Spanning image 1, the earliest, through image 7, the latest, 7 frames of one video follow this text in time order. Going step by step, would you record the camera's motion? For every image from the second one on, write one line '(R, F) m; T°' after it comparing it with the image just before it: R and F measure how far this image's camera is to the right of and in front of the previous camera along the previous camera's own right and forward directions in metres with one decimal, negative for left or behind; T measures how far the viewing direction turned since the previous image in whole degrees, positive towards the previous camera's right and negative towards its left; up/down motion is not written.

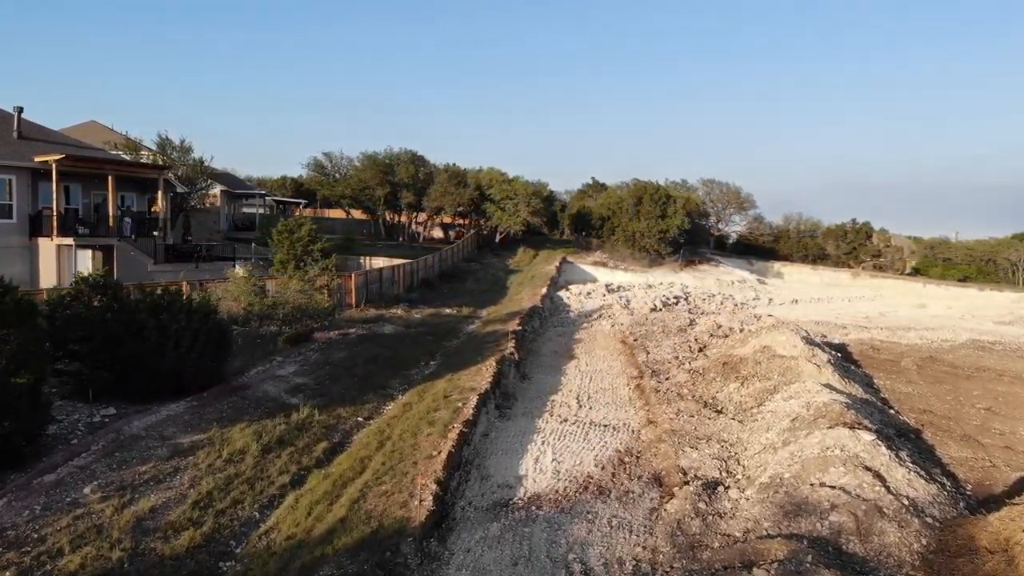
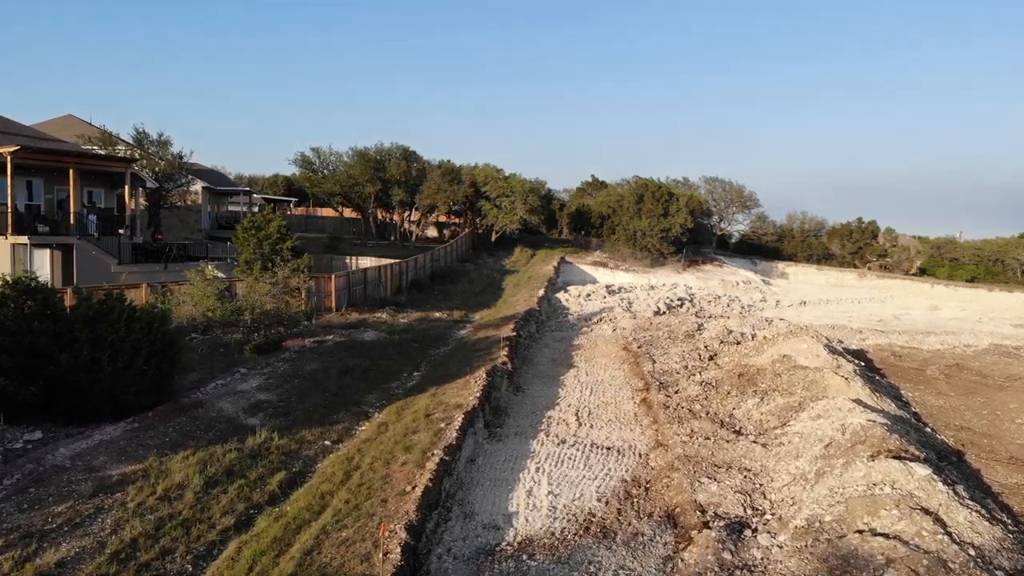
(+0.2, +2.1) m; 0°
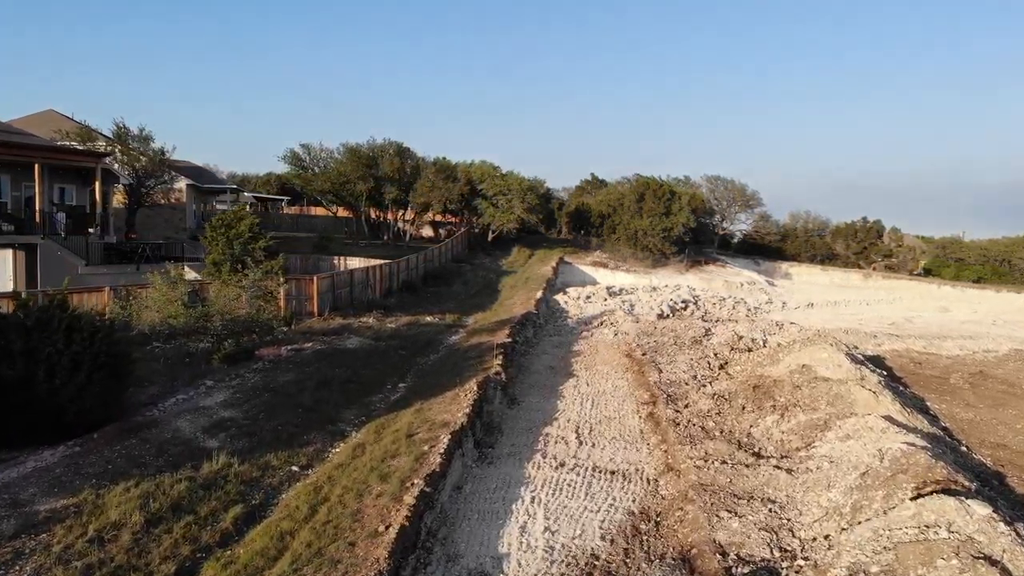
(+0.1, +1.6) m; 0°
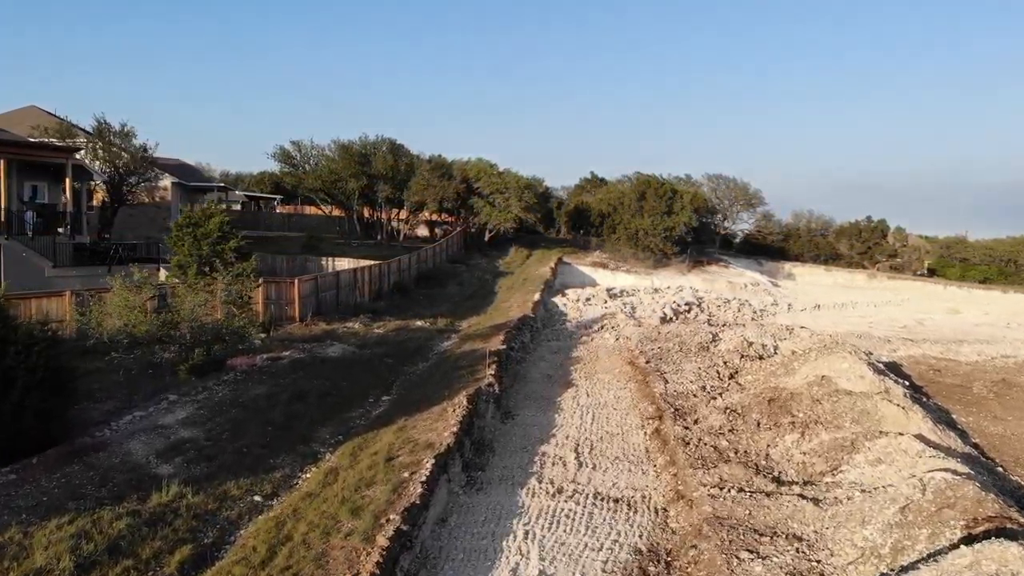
(+0.1, +1.4) m; 0°
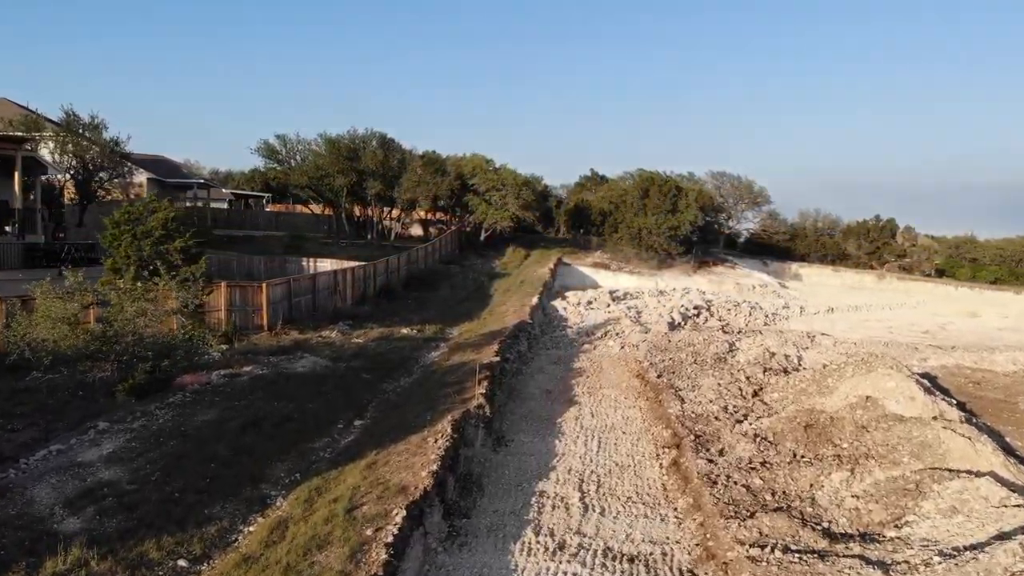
(+0.1, +2.3) m; 0°
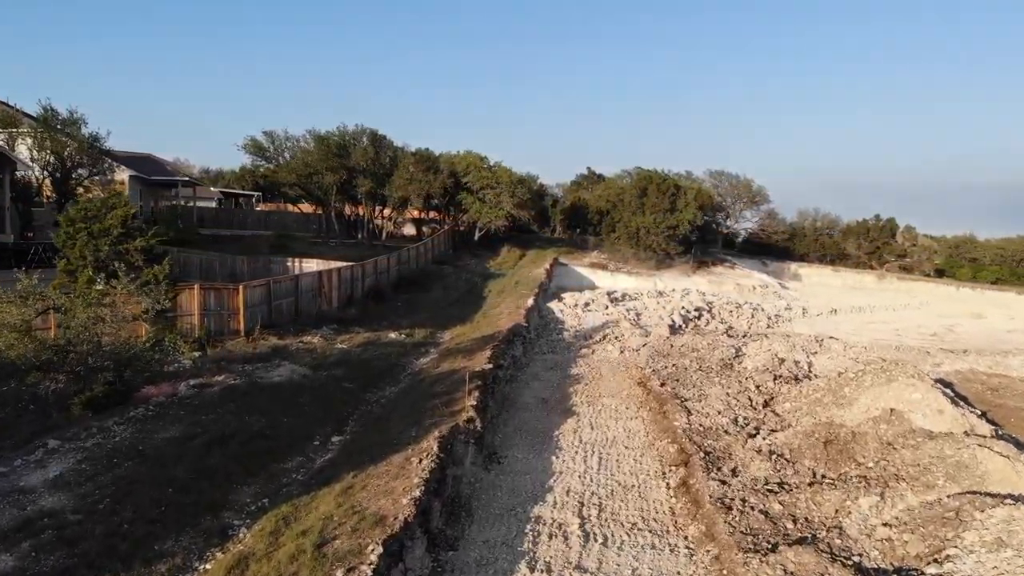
(0.0, +1.2) m; 0°
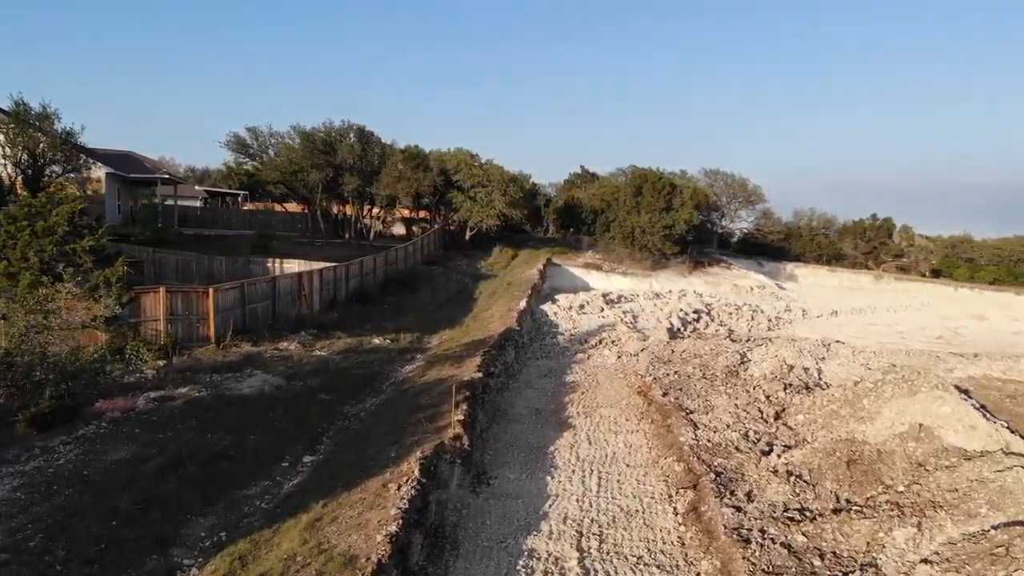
(0.0, +1.2) m; +1°
